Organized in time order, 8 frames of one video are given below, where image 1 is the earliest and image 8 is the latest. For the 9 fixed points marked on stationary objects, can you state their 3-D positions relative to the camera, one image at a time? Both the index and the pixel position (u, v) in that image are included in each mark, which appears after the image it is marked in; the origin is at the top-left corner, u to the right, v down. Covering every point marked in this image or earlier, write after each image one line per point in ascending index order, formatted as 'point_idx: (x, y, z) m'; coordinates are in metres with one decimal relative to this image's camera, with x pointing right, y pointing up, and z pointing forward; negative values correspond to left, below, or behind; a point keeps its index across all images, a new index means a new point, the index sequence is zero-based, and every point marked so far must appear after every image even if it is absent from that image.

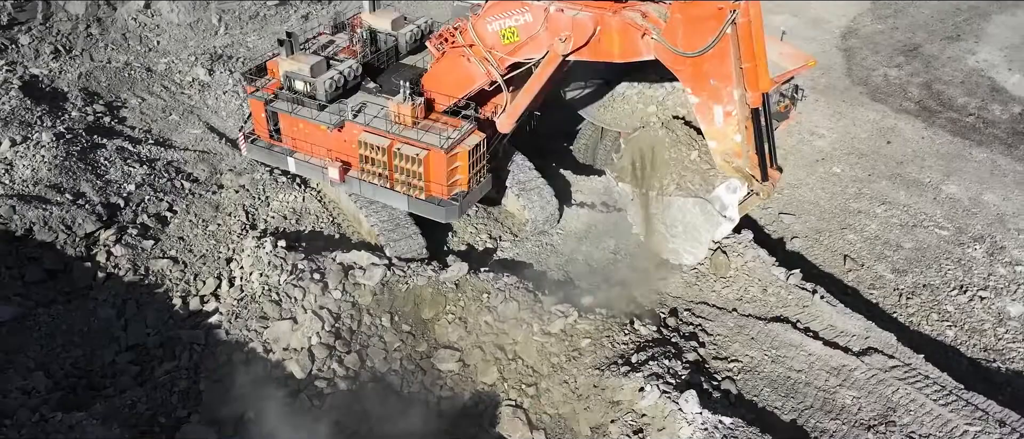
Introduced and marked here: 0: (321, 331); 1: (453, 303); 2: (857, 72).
0: (-1.6, -0.9, +6.8) m
1: (-0.5, -0.7, +7.3) m
2: (+6.2, +2.6, +14.6) m
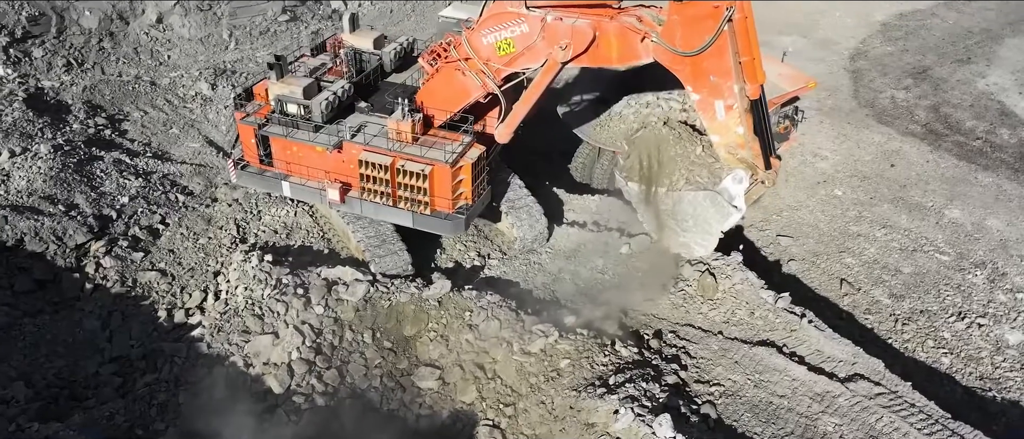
0: (-1.7, -1.1, +6.8) m
1: (-0.7, -0.9, +7.2) m
2: (+6.2, +2.2, +14.5) m
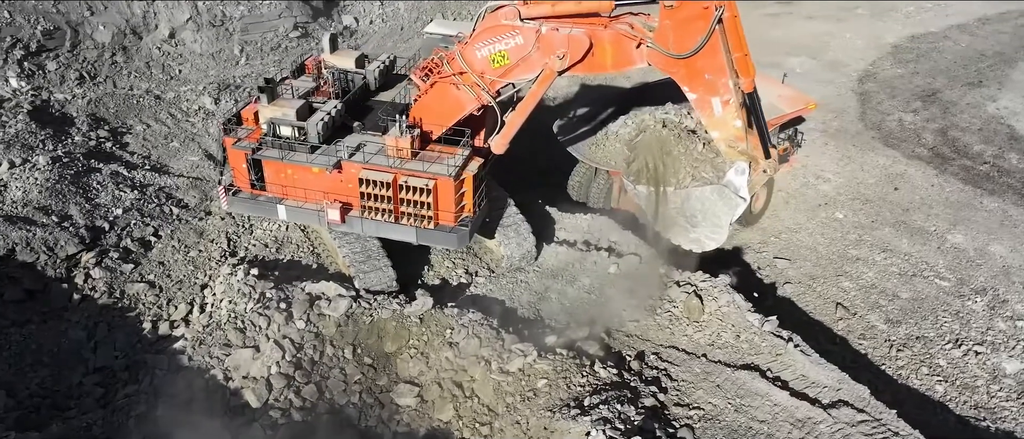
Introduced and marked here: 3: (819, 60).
0: (-1.9, -1.2, +6.8) m
1: (-0.9, -1.1, +7.2) m
2: (+6.3, +1.8, +14.3) m
3: (+6.3, +3.3, +16.7) m
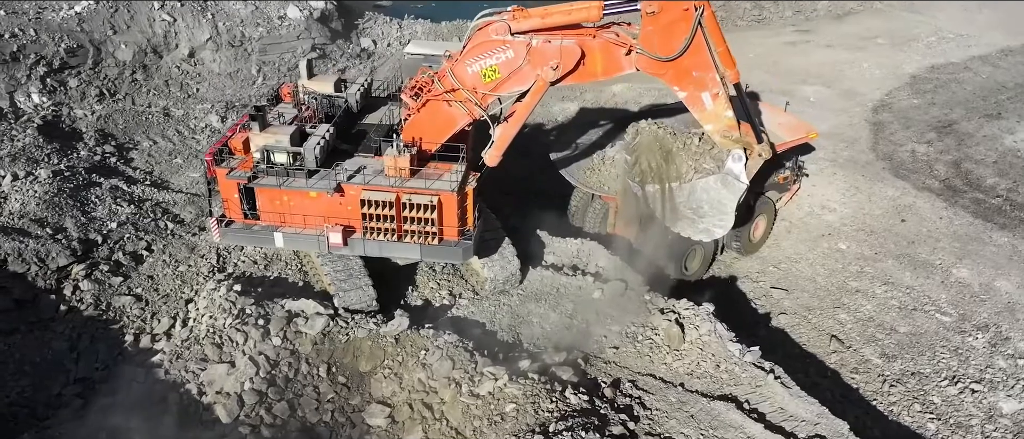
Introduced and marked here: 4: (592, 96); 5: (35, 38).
0: (-2.2, -1.3, +6.8) m
1: (-1.1, -1.2, +7.2) m
2: (+6.4, +1.3, +14.1) m
3: (+6.5, +2.7, +16.5) m
4: (+1.5, +2.4, +15.5) m
5: (-8.8, +3.4, +15.1) m
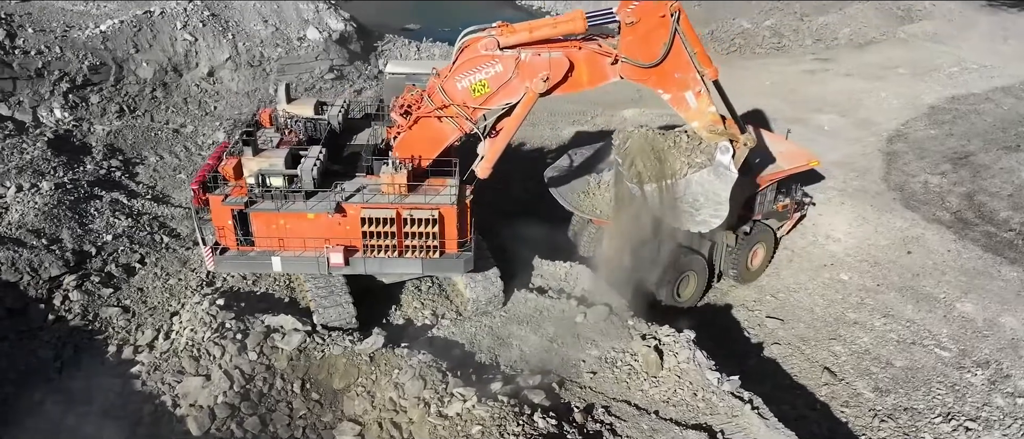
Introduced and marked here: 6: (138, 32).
0: (-2.4, -1.4, +6.9) m
1: (-1.3, -1.4, +7.2) m
2: (+6.5, +0.7, +13.9) m
3: (+6.7, +2.0, +16.3) m
4: (+1.7, +1.9, +15.5) m
5: (-8.6, +3.1, +15.5) m
6: (-7.7, +3.8, +16.7) m
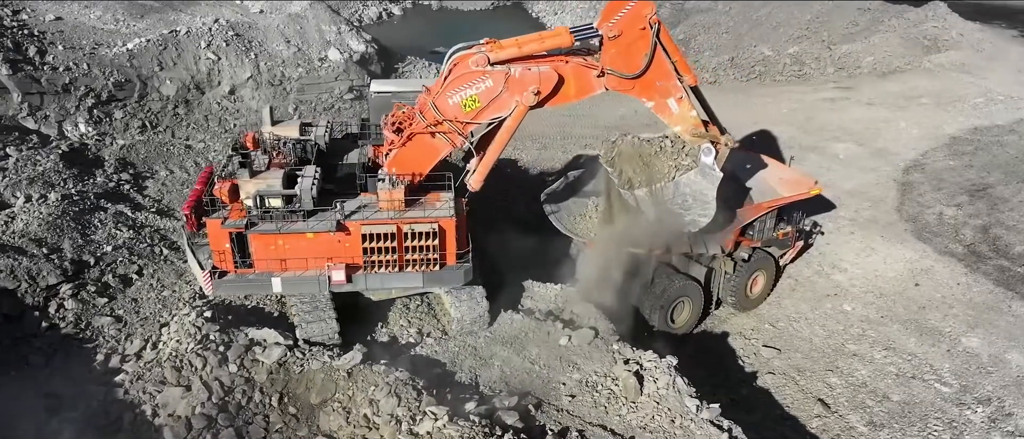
0: (-2.6, -1.6, +7.0) m
1: (-1.5, -1.5, +7.3) m
2: (+6.6, +0.2, +13.6) m
3: (+7.0, +1.4, +16.1) m
4: (+1.9, +1.4, +15.5) m
5: (-8.4, +2.9, +16.0) m
6: (-7.3, +3.6, +17.1) m
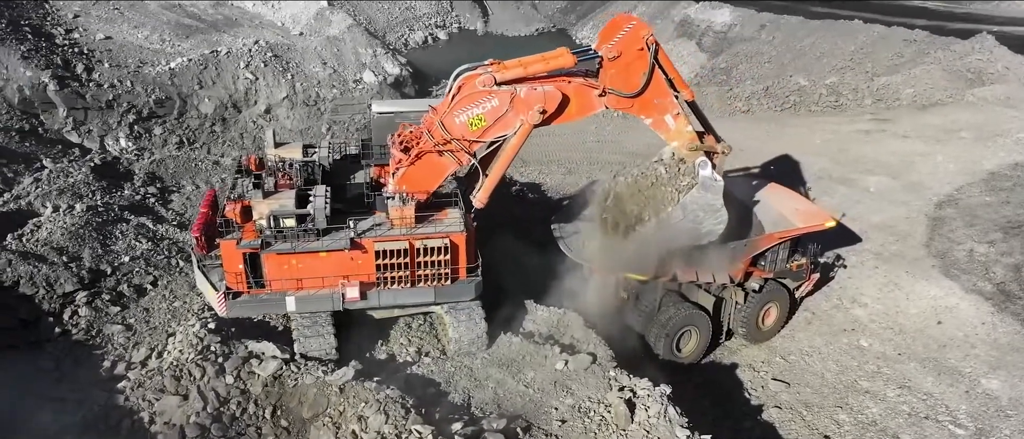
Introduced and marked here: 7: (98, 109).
0: (-2.7, -1.7, +7.1) m
1: (-1.6, -1.7, +7.3) m
2: (+6.9, -0.4, +13.3) m
3: (+7.5, +0.8, +15.7) m
4: (+2.4, +0.9, +15.5) m
5: (-7.8, +2.7, +16.6) m
6: (-6.7, +3.3, +17.7) m
7: (-8.1, +2.2, +15.9) m
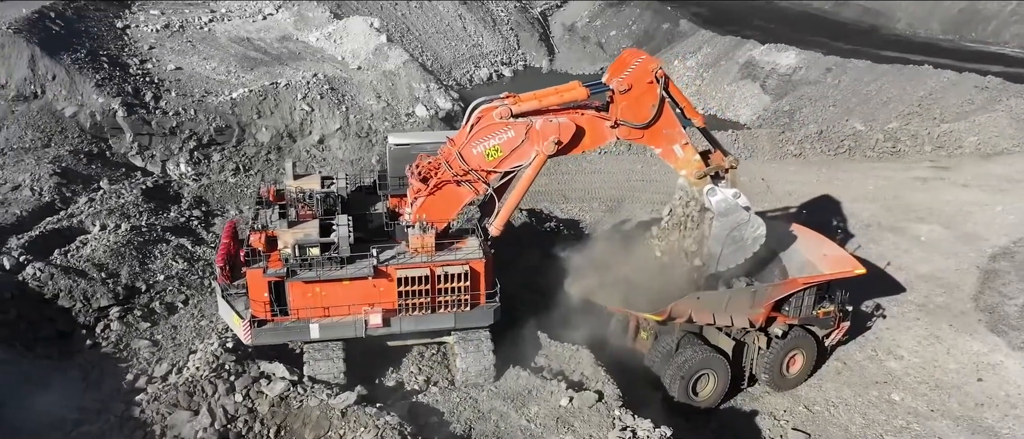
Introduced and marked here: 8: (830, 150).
0: (-2.8, -1.9, +7.4) m
1: (-1.6, -1.9, +7.5) m
2: (+7.4, -1.2, +12.7) m
3: (+8.2, -0.2, +15.2) m
4: (+3.1, +0.2, +15.3) m
5: (-6.8, +2.2, +17.4) m
6: (-5.6, +2.7, +18.4) m
7: (-7.2, +1.7, +16.8) m
8: (+7.7, +1.7, +19.7) m
